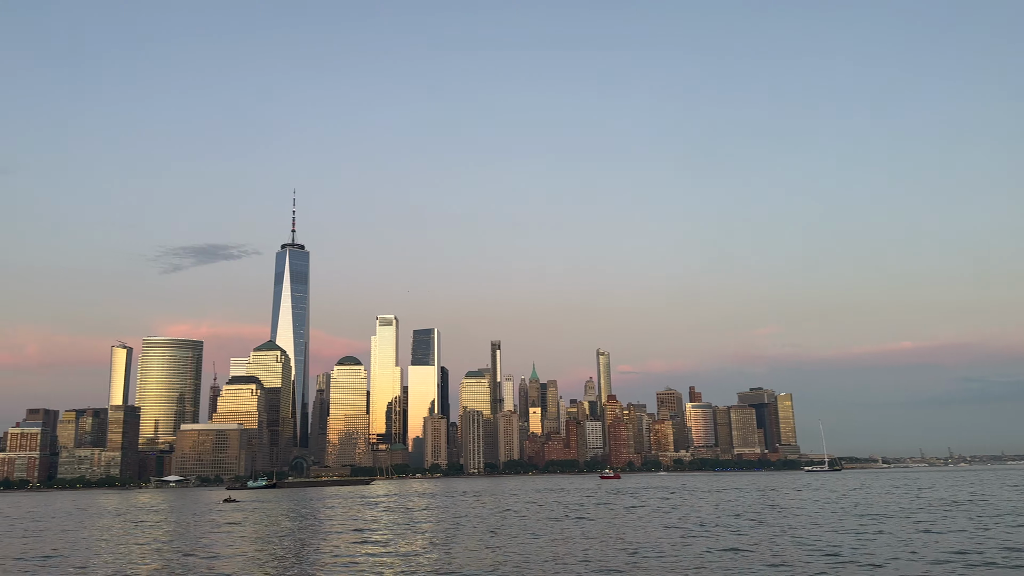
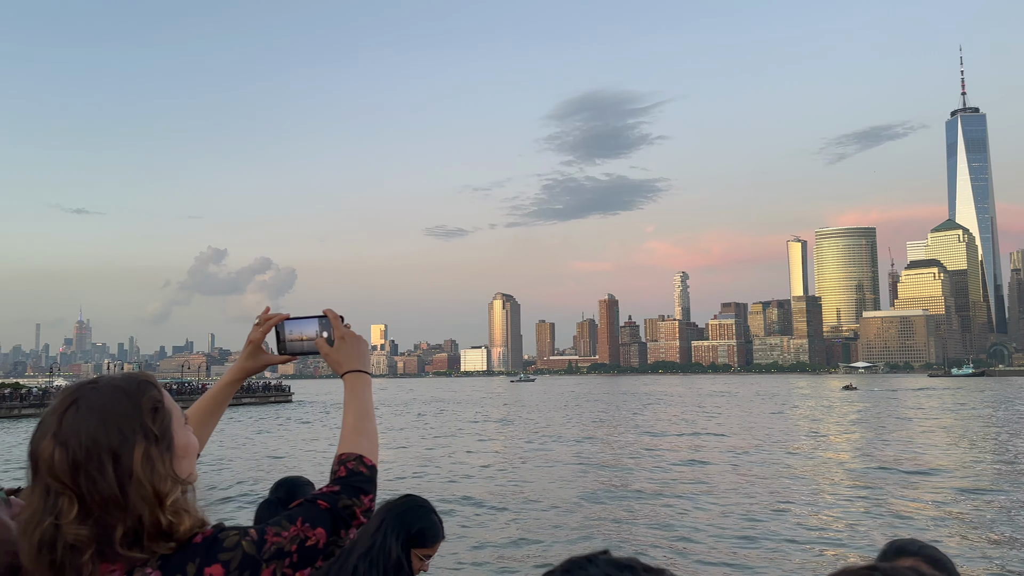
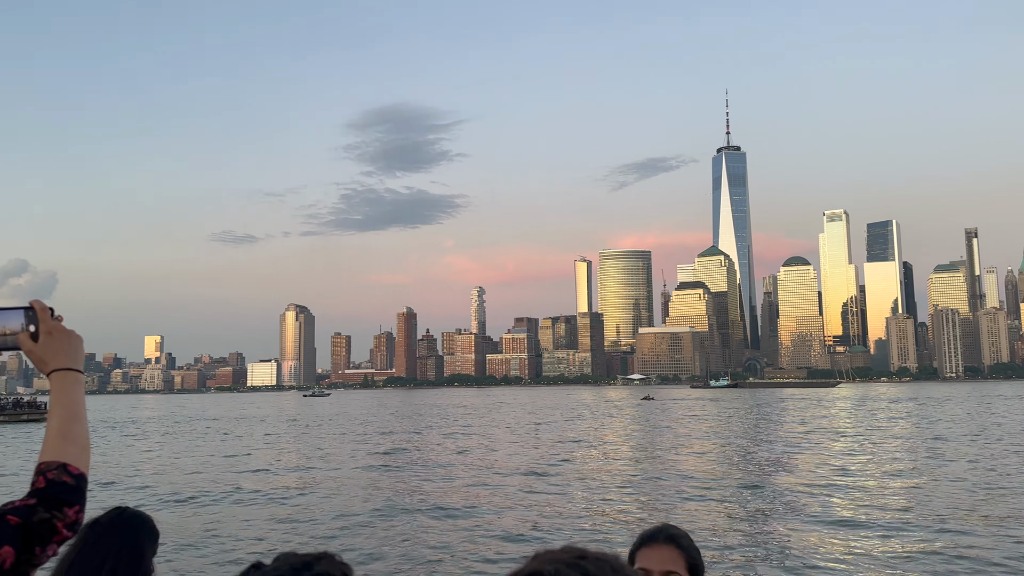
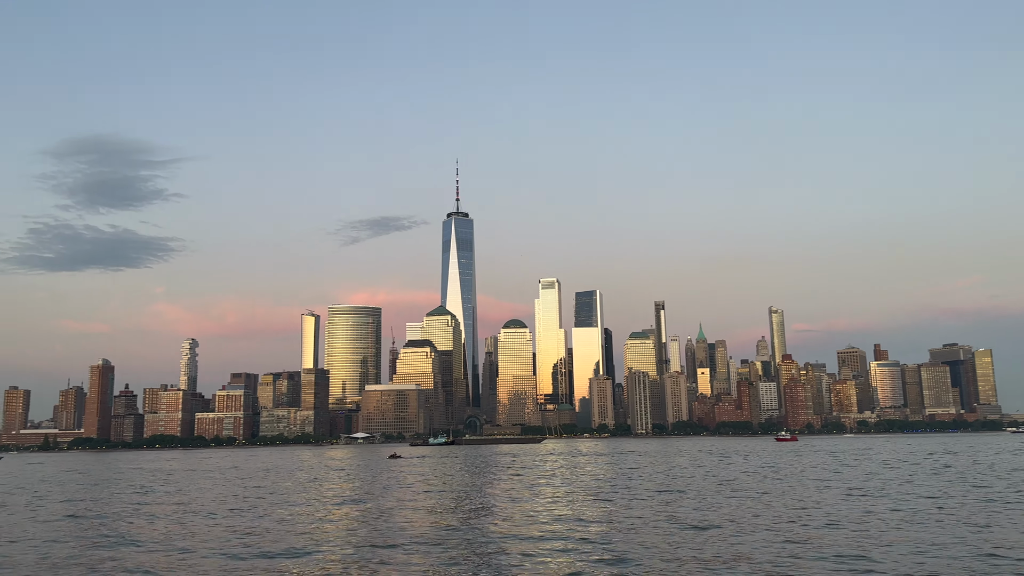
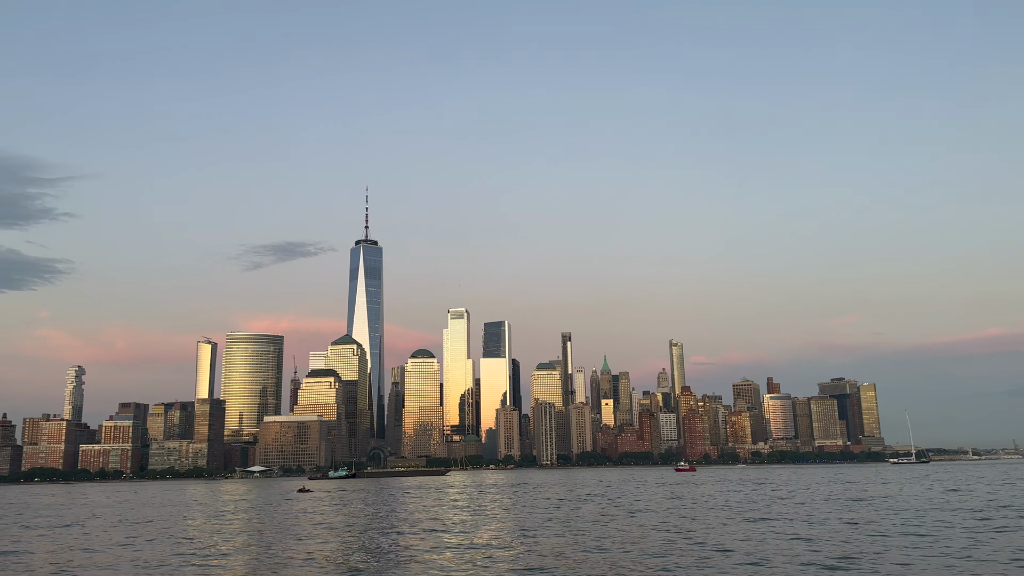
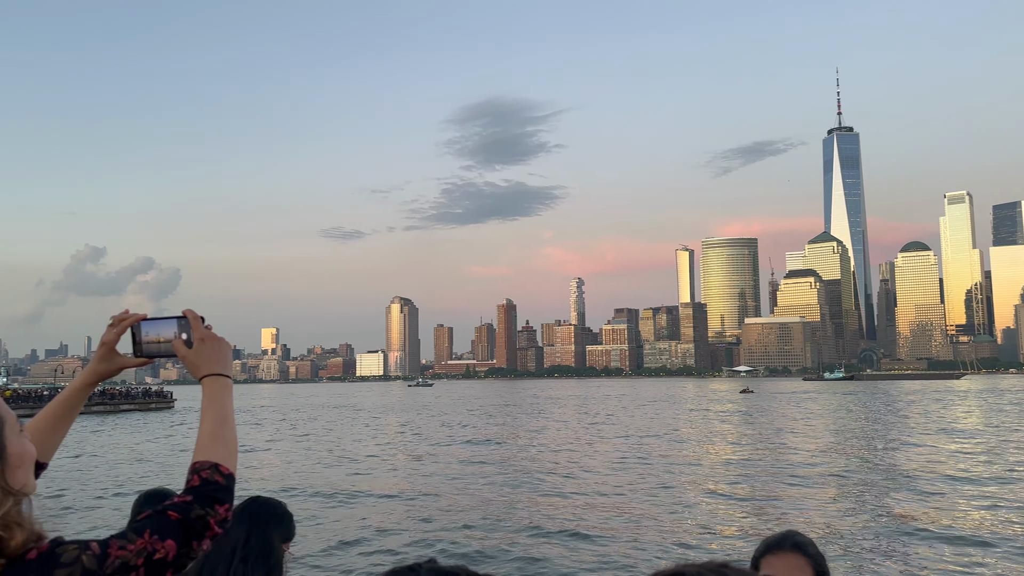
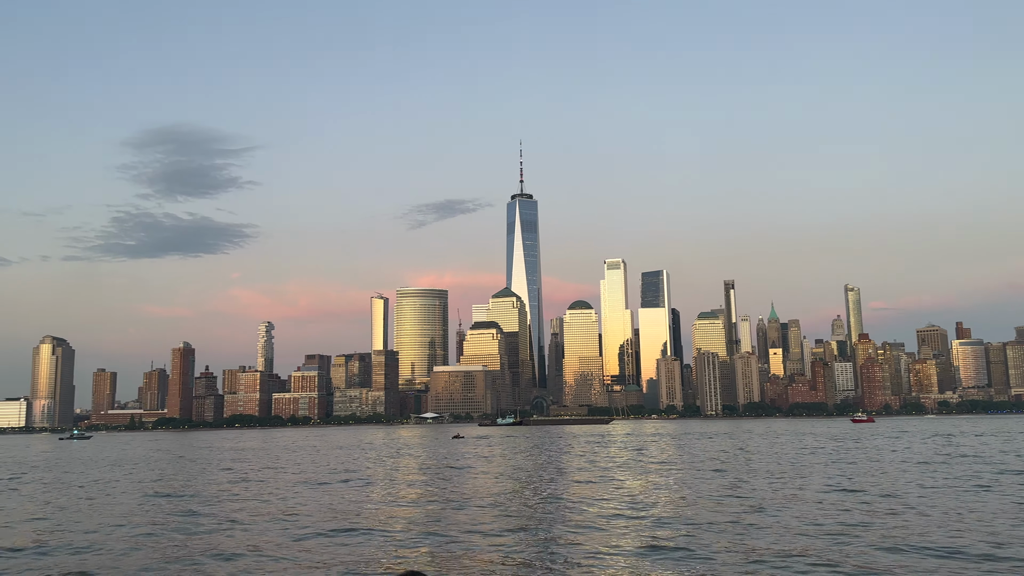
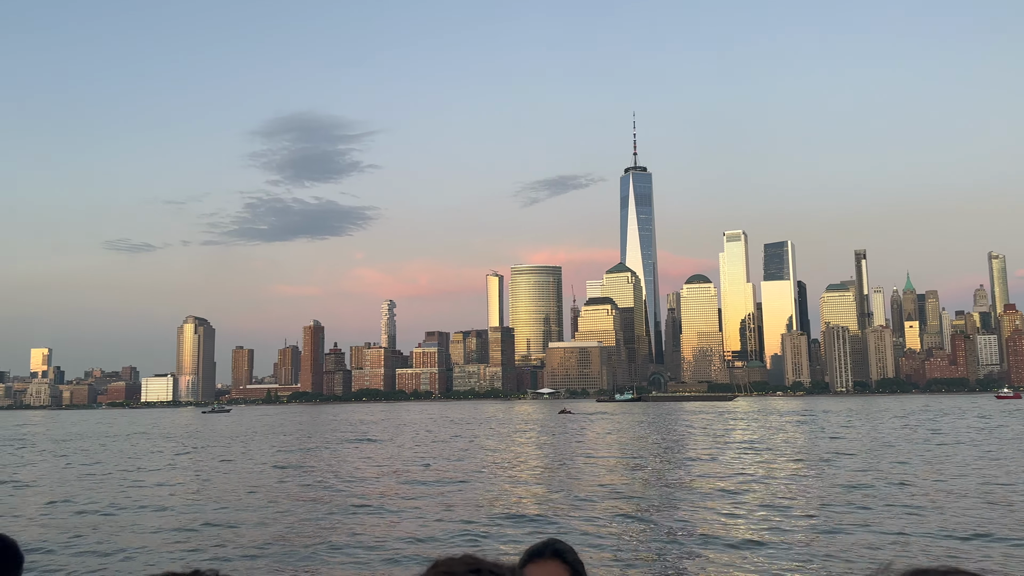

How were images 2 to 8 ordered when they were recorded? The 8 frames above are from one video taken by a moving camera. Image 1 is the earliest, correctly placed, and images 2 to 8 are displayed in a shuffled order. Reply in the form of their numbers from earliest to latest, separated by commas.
5, 4, 7, 8, 3, 6, 2
